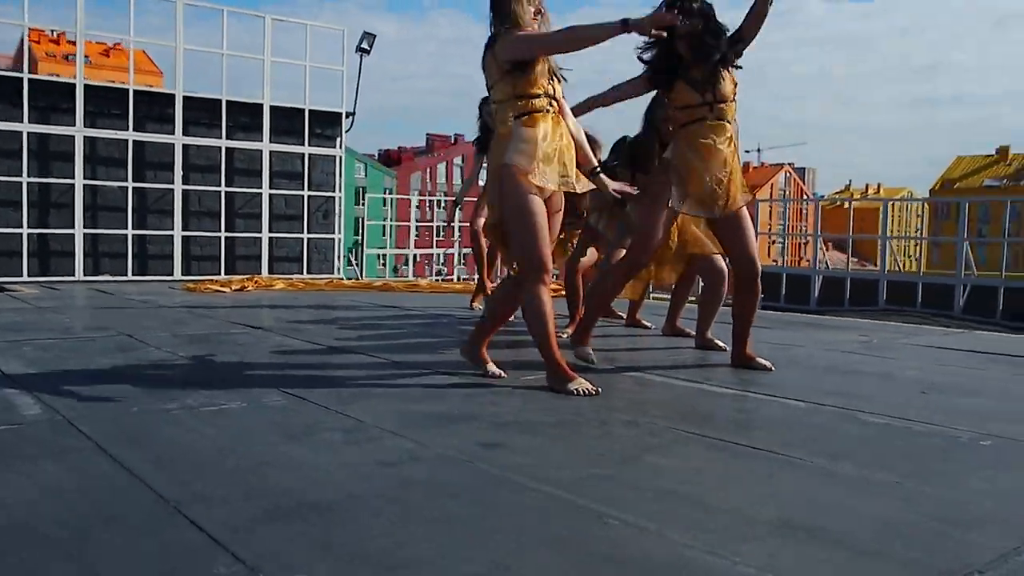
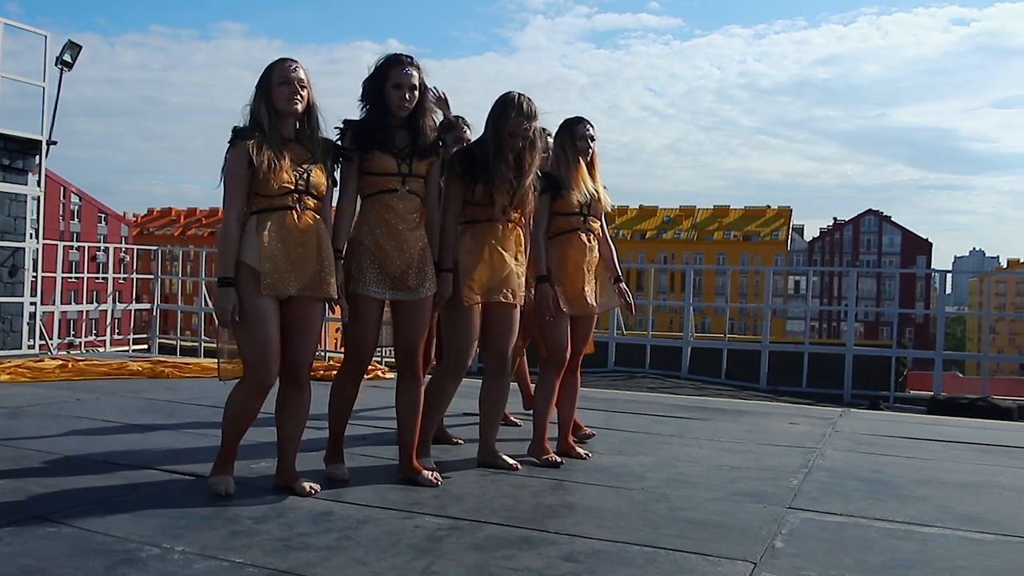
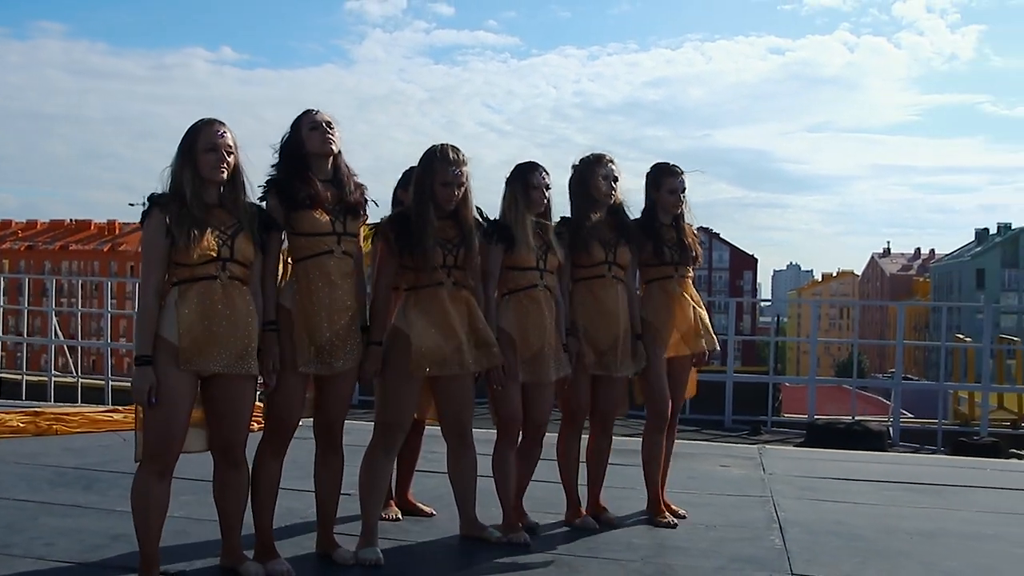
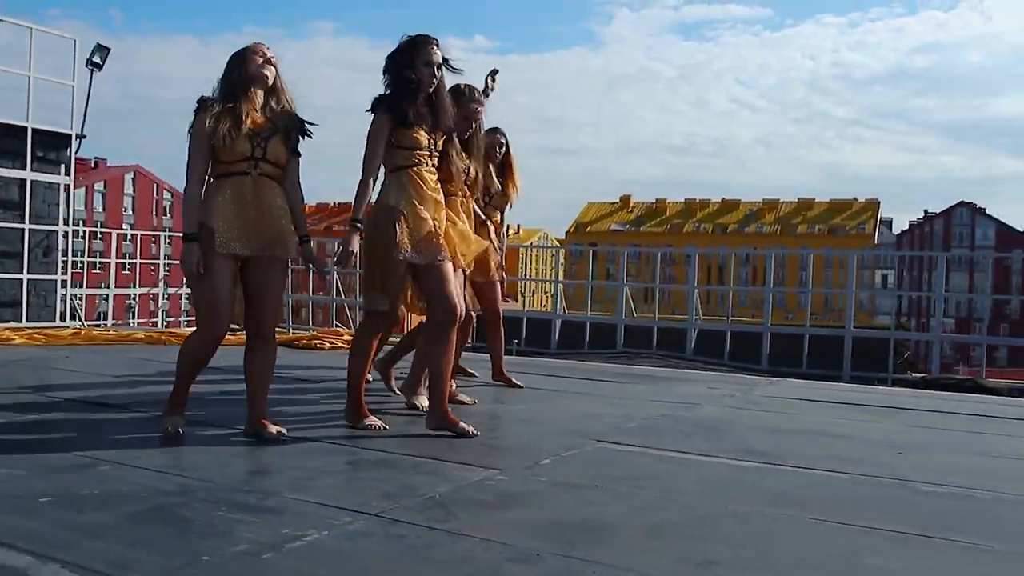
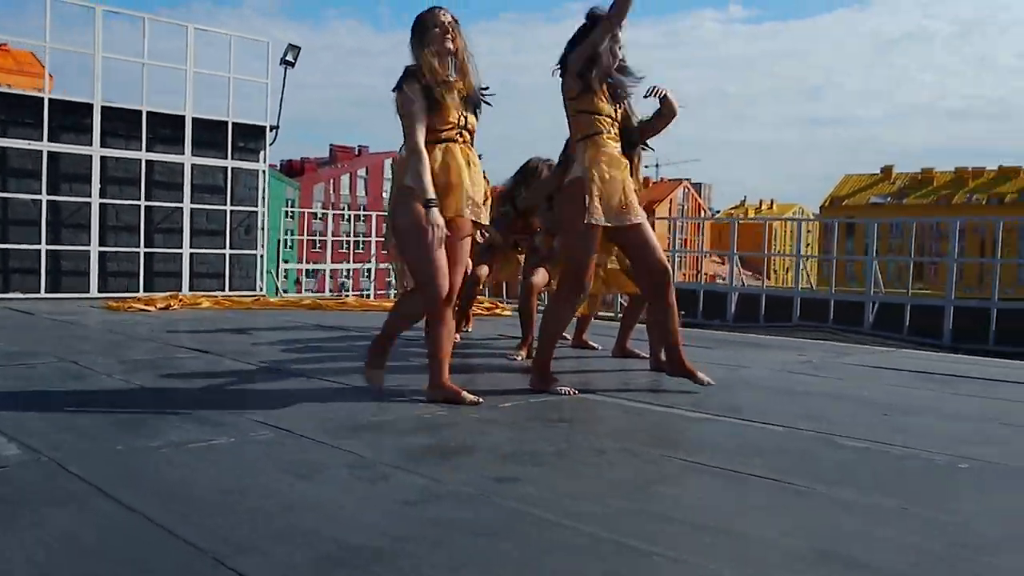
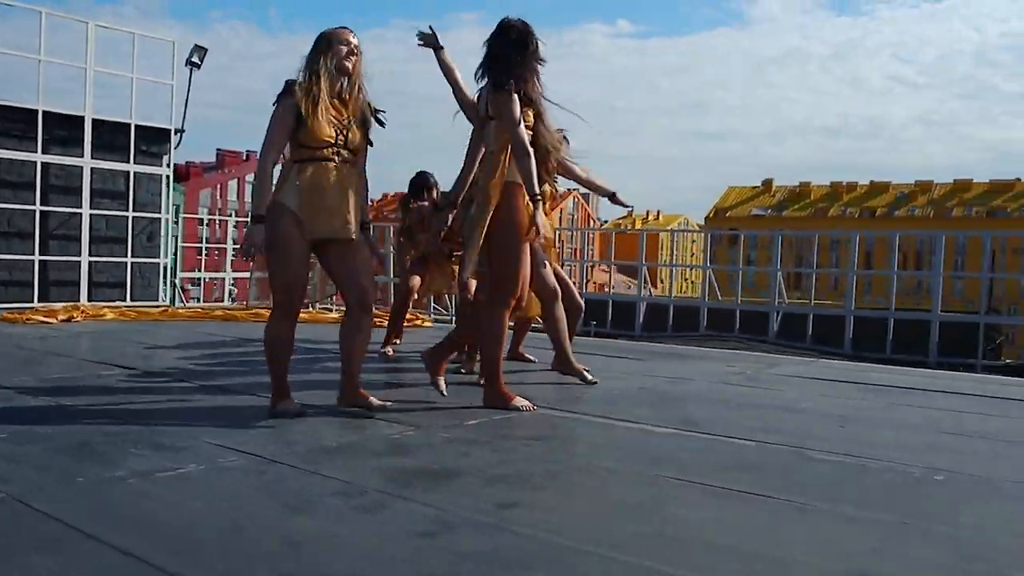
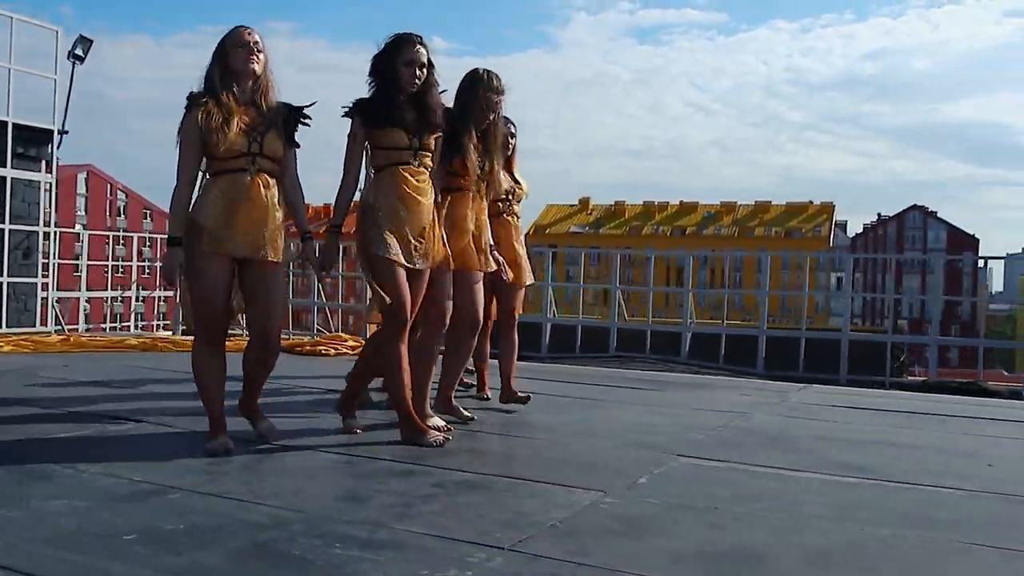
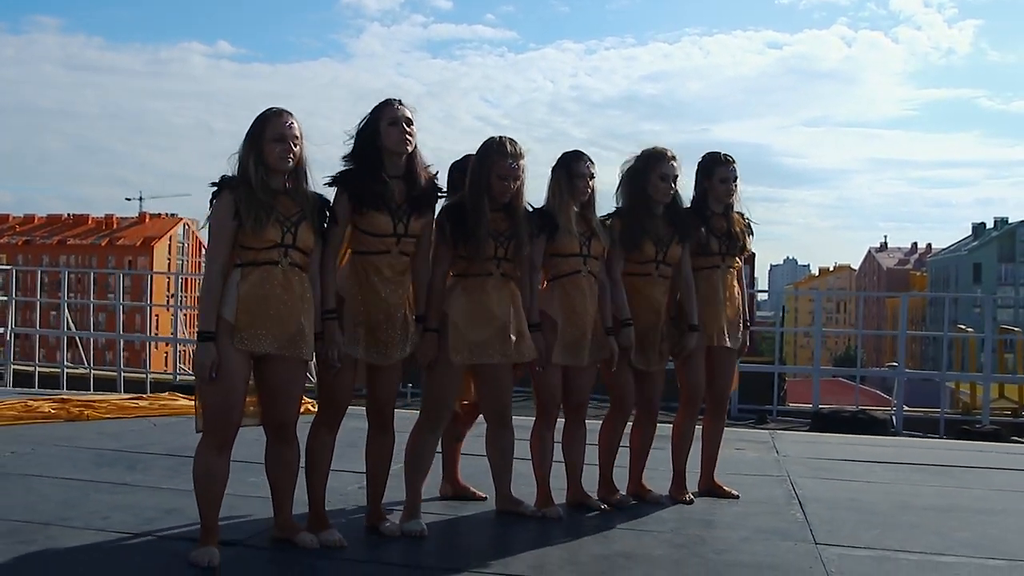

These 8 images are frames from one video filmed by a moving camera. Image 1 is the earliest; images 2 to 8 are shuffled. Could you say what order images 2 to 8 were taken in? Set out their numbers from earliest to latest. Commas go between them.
5, 6, 4, 7, 2, 3, 8
